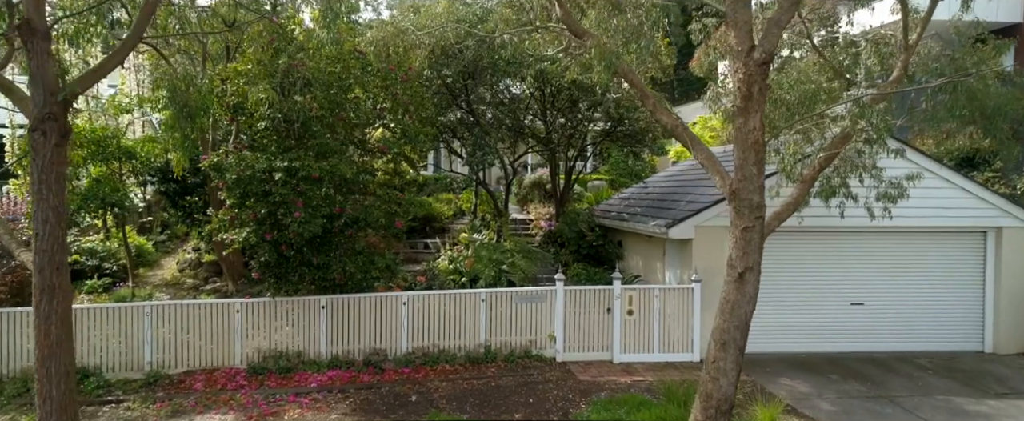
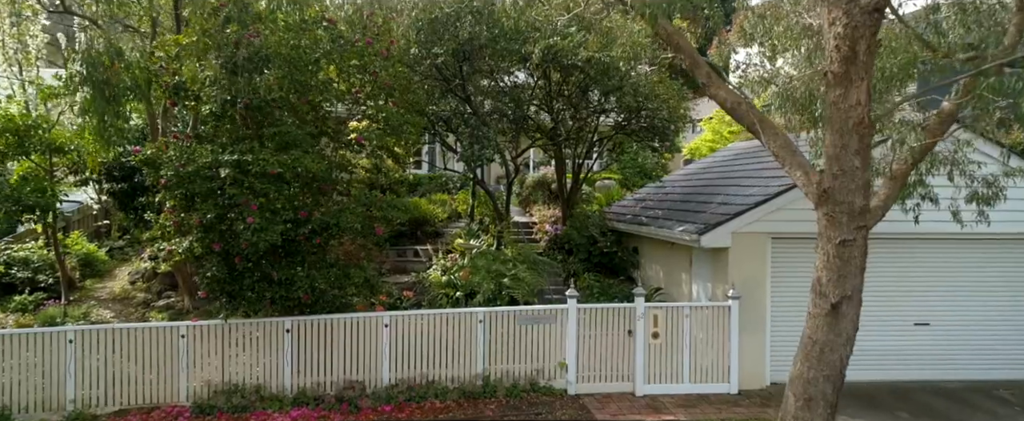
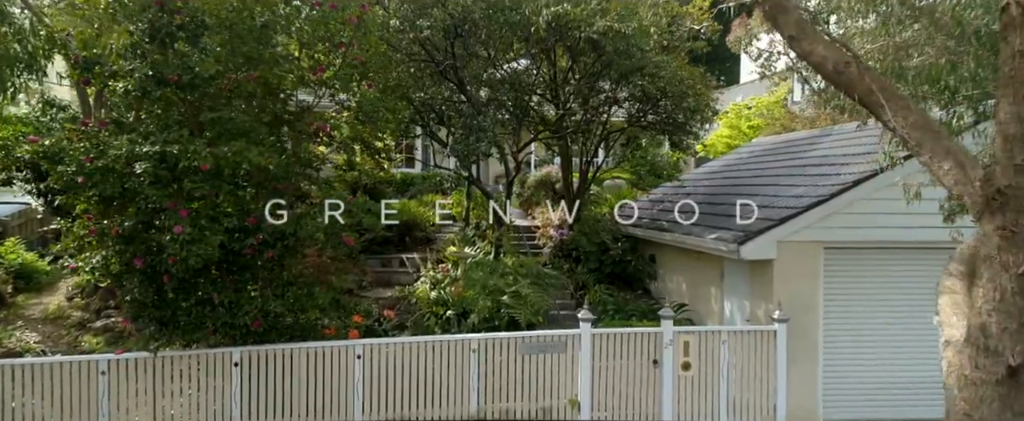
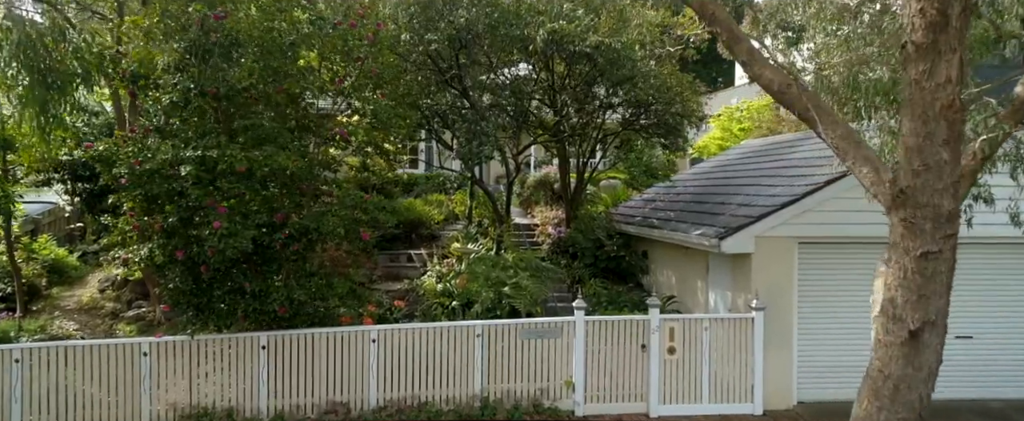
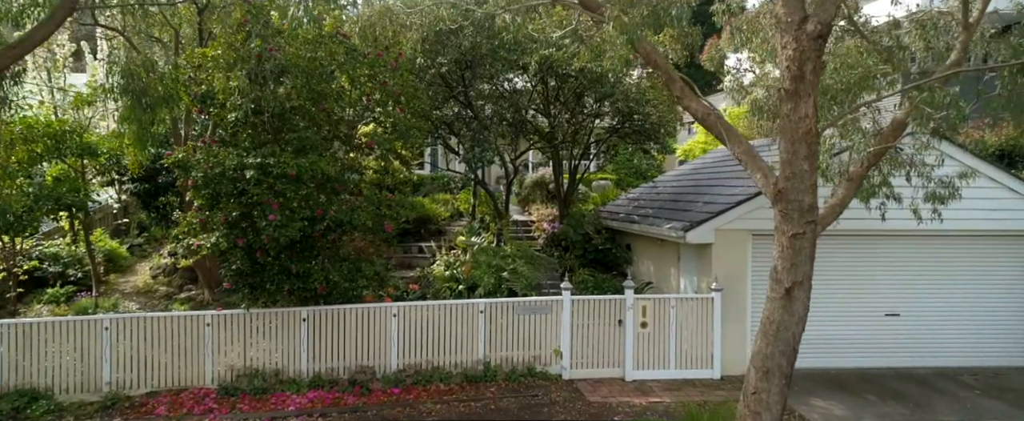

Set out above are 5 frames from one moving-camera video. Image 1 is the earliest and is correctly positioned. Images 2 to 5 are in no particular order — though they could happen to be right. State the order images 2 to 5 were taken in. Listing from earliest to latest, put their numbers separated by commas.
5, 2, 4, 3
